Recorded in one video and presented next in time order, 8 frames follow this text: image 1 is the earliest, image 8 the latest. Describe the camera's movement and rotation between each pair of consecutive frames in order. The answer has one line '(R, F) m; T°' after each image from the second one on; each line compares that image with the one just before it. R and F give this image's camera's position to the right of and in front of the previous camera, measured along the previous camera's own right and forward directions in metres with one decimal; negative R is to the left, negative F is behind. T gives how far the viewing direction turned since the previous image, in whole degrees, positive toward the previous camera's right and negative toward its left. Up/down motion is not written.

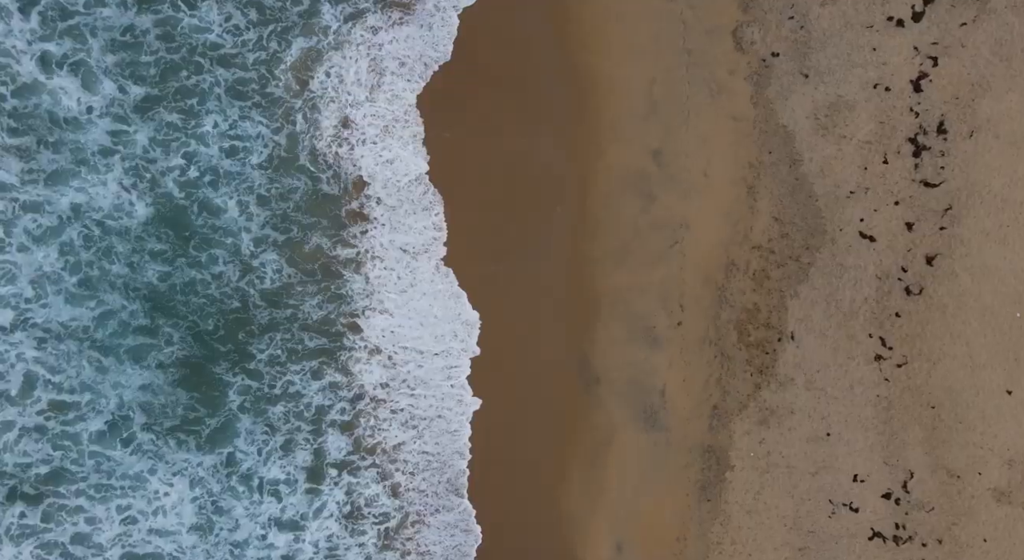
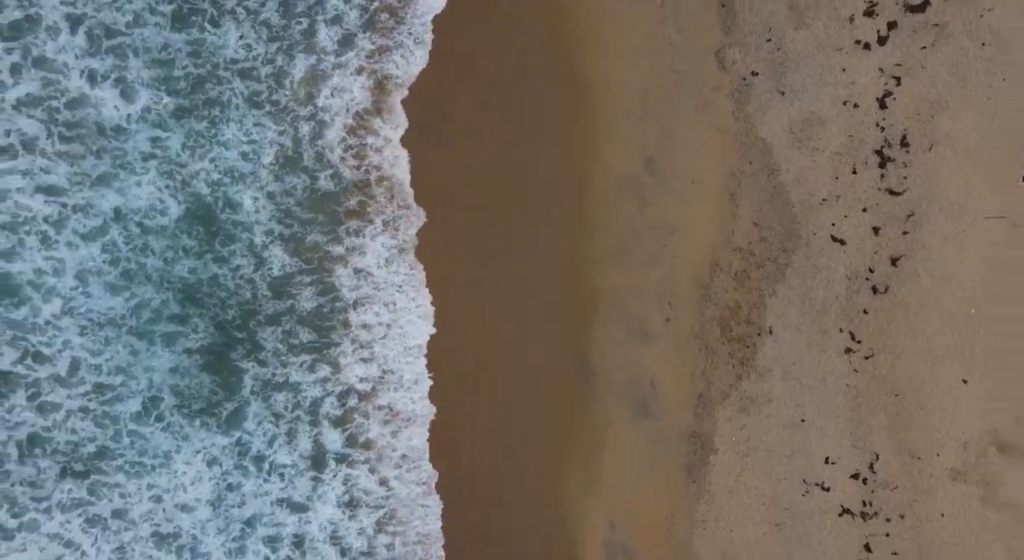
(+0.6, -1.2) m; -3°
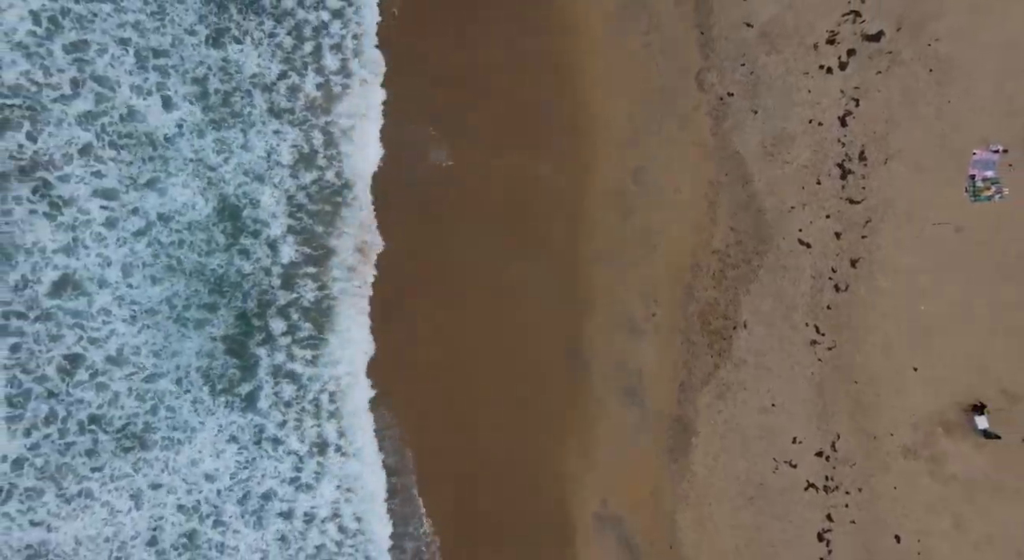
(+0.1, -1.5) m; -1°
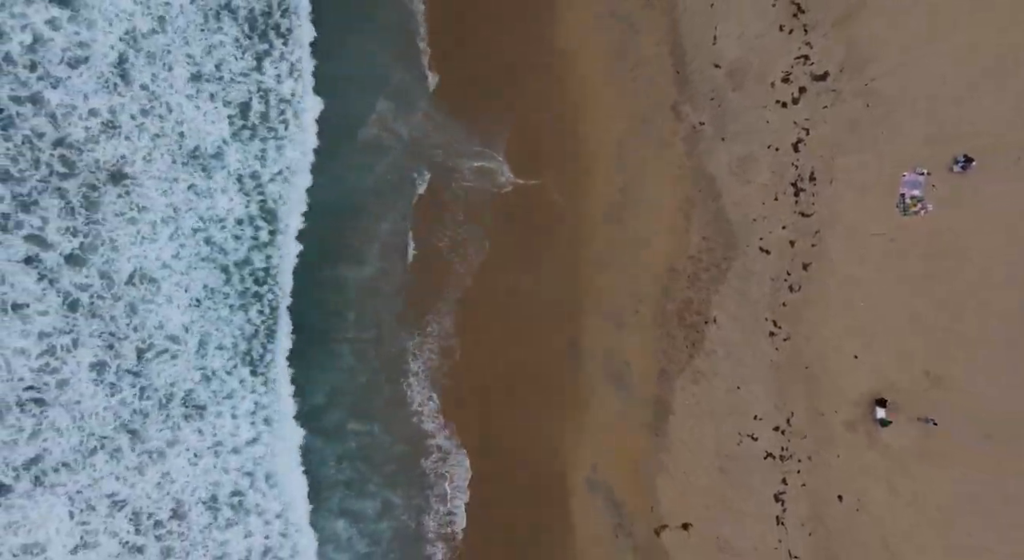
(-0.1, -2.4) m; 0°
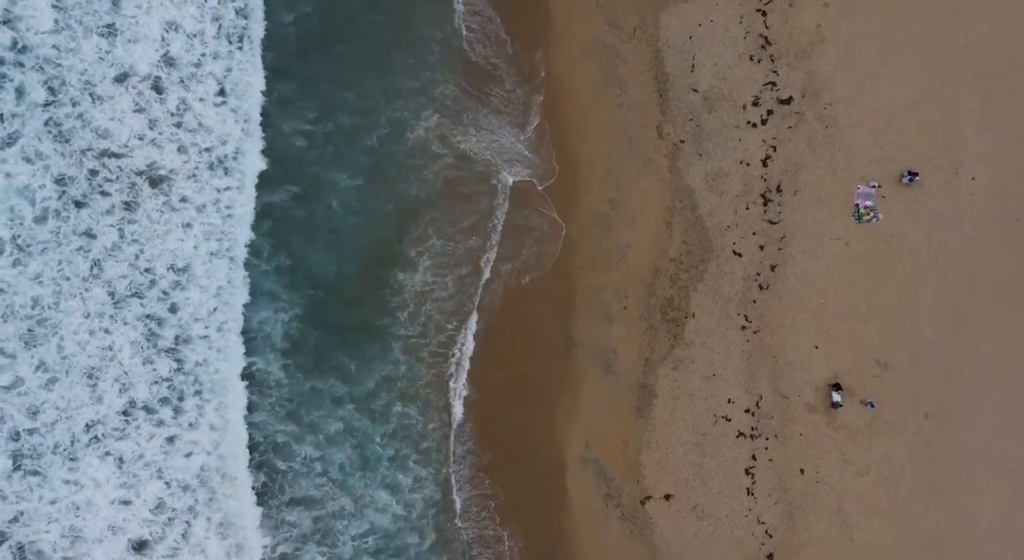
(0.0, -2.1) m; 0°
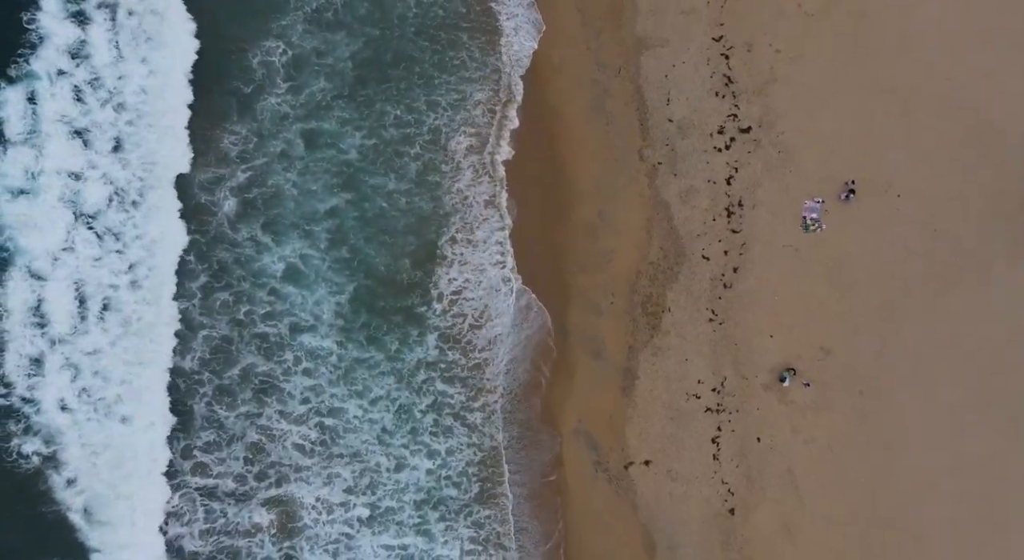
(-0.1, -3.4) m; 0°
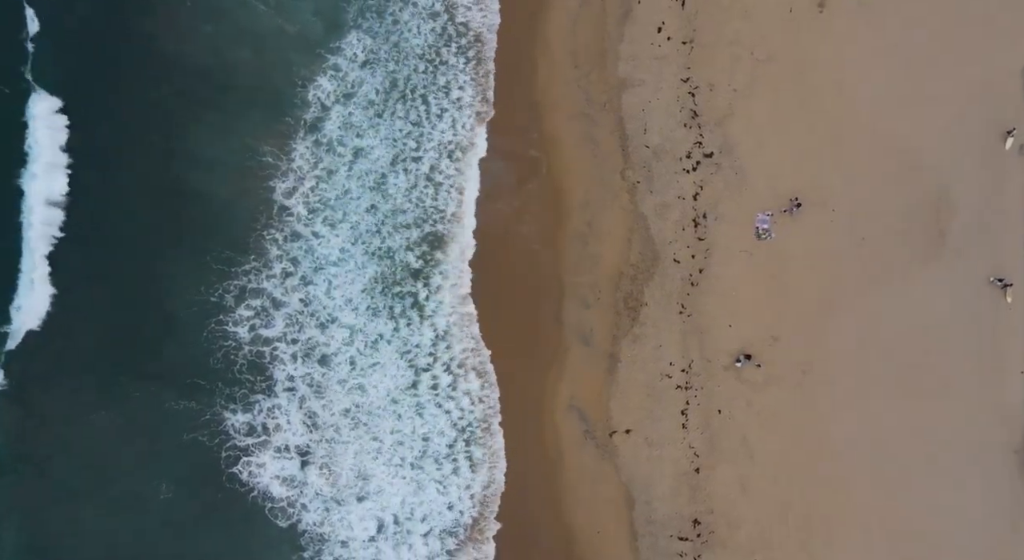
(-0.2, -4.3) m; 0°
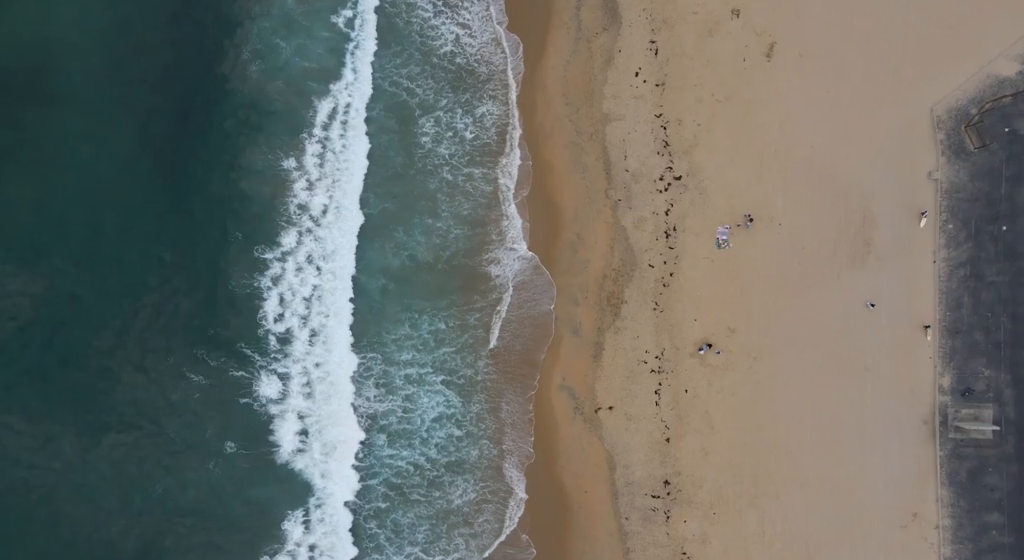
(-0.2, -5.1) m; 0°
